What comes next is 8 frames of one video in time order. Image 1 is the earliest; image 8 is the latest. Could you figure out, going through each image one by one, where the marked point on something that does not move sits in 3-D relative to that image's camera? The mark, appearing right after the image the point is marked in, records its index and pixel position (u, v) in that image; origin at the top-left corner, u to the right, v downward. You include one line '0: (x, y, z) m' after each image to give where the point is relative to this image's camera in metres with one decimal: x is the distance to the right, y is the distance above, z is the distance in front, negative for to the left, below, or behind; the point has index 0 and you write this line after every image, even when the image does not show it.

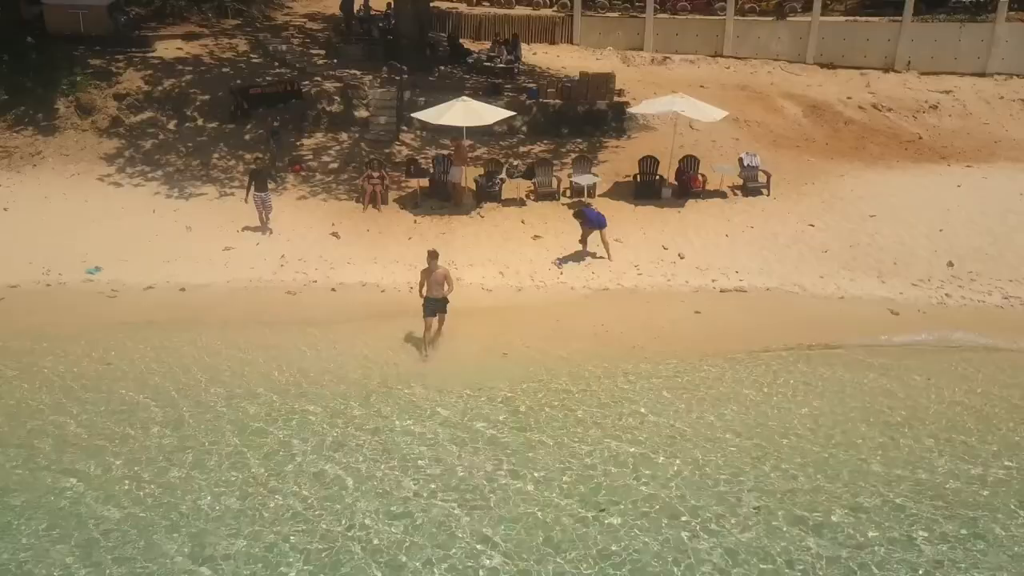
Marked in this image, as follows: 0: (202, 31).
0: (-4.9, +4.0, +12.8) m
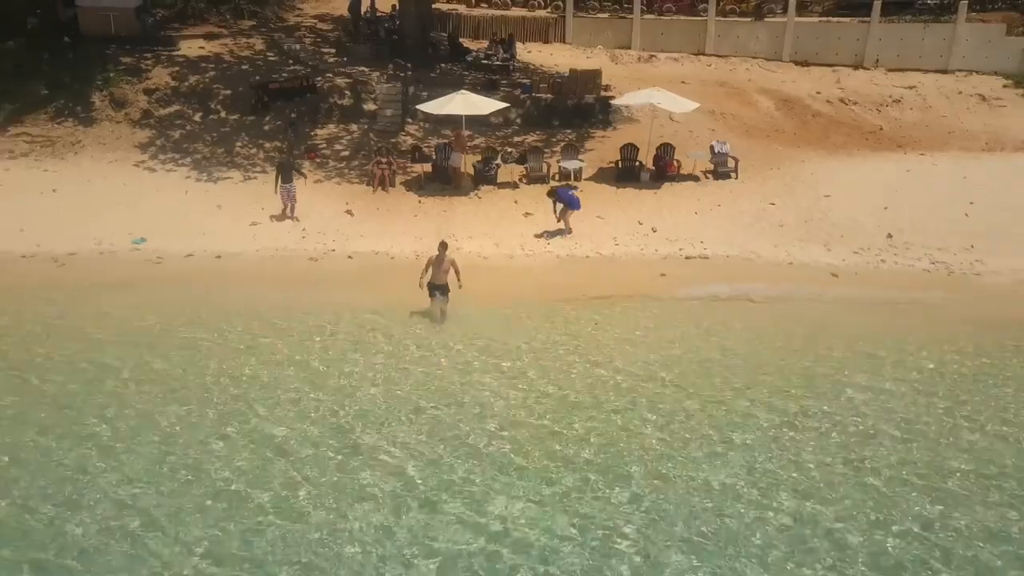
0: (-4.9, +4.4, +13.9) m
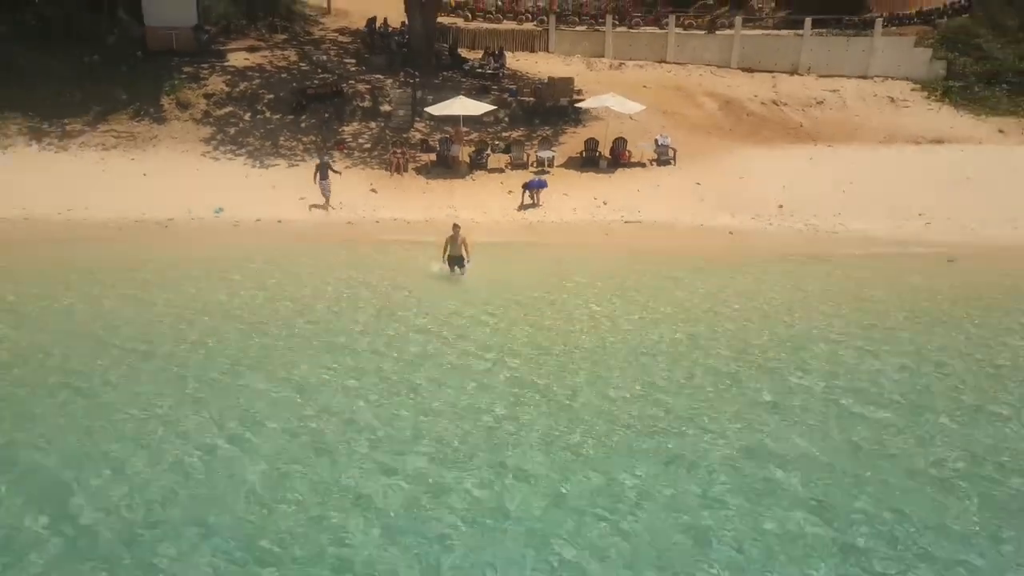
0: (-5.1, +5.0, +16.6) m
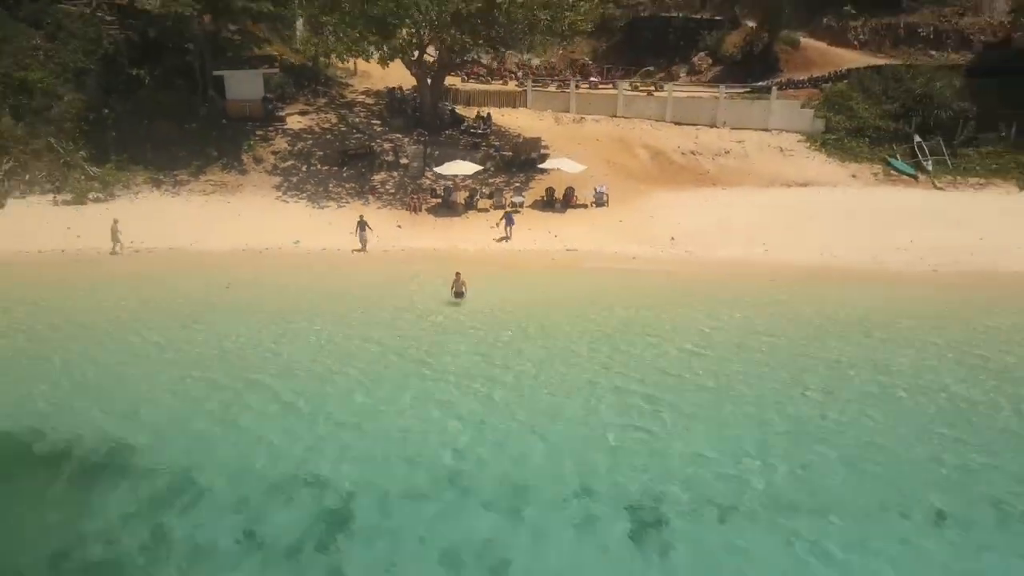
0: (-5.5, +4.9, +22.1) m
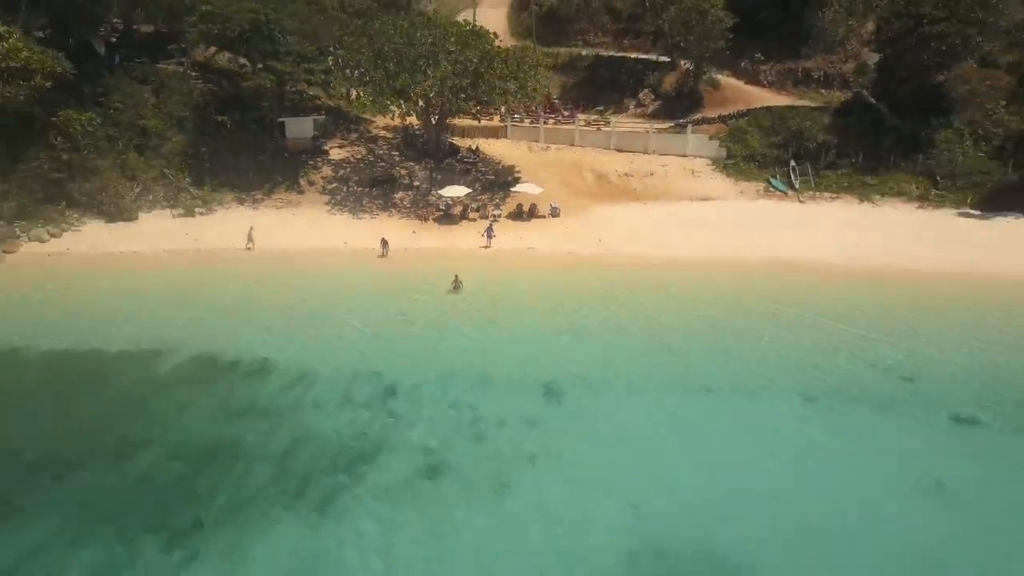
0: (-6.2, +5.4, +29.9) m
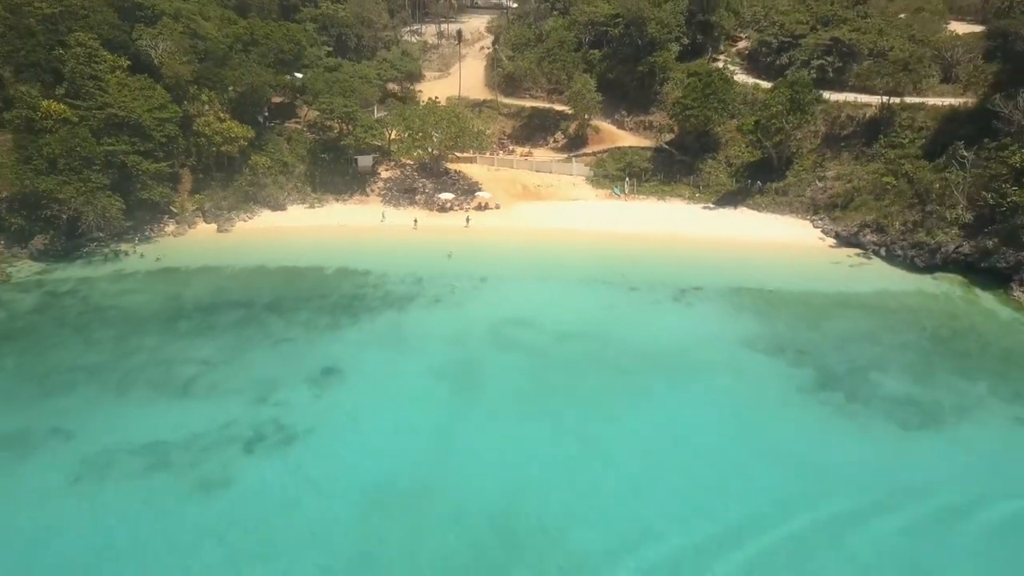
0: (-8.5, +8.3, +55.2) m
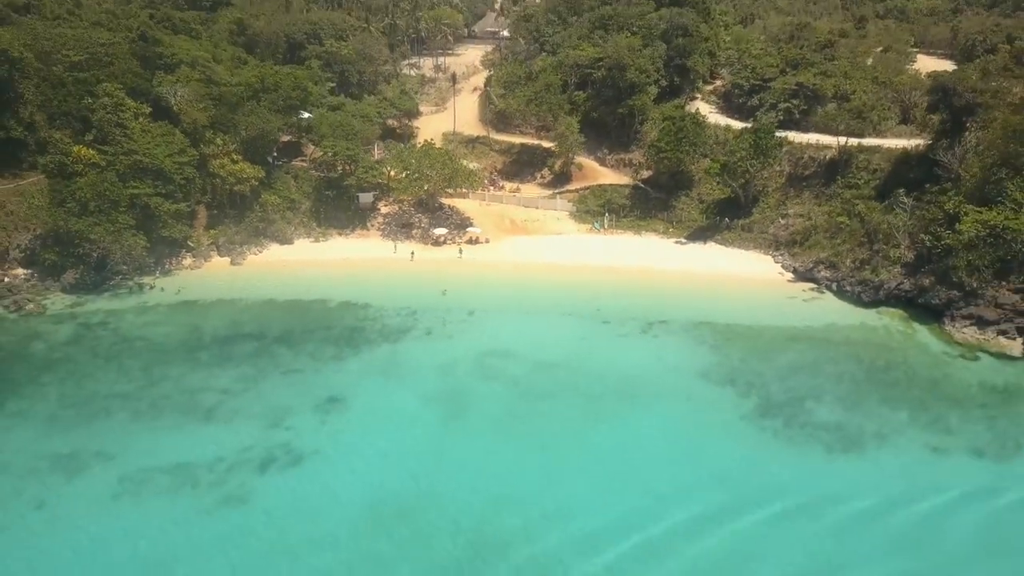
0: (-9.3, +6.3, +59.8) m
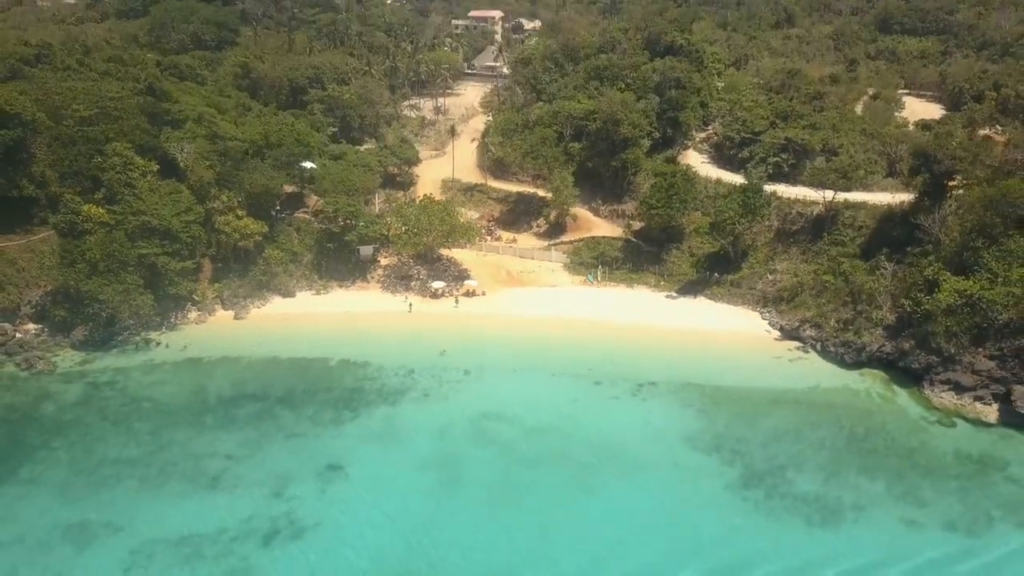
0: (-9.6, +2.6, +61.5) m
